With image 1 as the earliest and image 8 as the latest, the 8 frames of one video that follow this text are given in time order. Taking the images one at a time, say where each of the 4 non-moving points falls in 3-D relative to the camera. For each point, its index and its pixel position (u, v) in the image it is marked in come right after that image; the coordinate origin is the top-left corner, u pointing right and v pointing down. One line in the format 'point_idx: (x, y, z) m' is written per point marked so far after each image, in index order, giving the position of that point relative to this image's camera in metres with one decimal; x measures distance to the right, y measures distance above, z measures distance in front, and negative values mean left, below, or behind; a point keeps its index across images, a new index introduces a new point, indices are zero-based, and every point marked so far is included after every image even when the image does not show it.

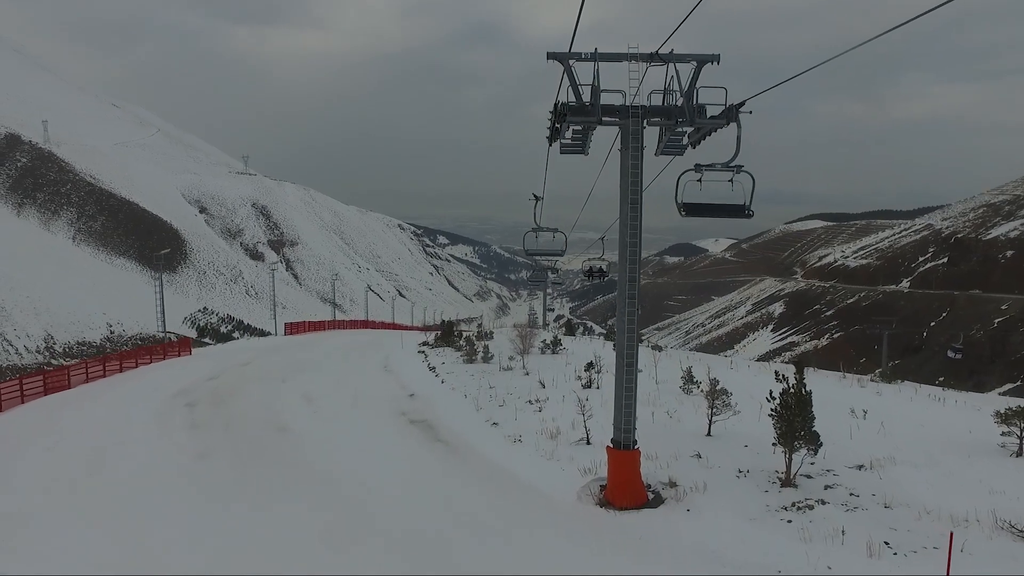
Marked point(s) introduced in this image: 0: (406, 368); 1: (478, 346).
0: (-2.8, -2.1, +17.0) m
1: (-1.0, -1.7, +18.9) m
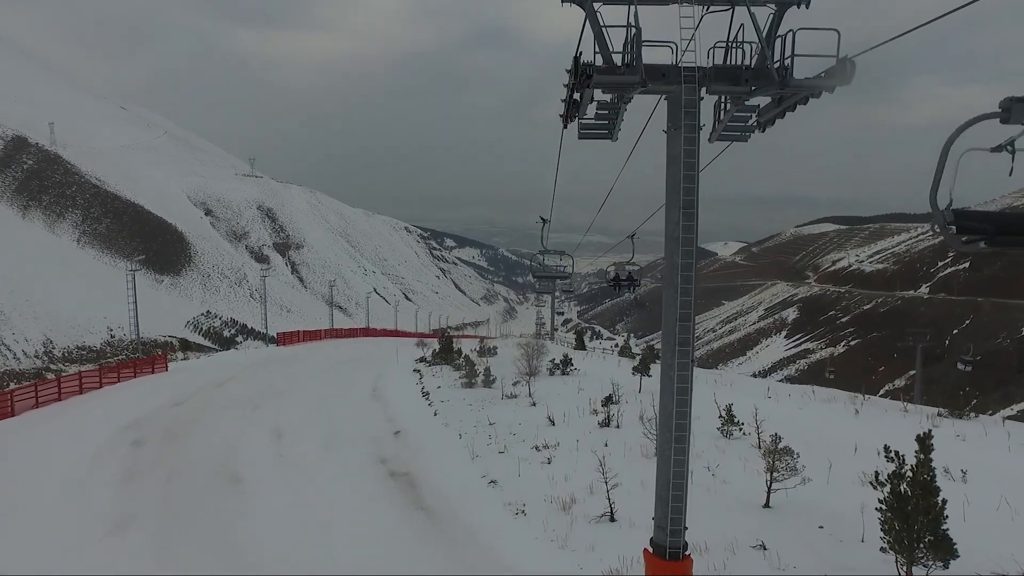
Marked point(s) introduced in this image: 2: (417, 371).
0: (-2.7, -2.4, +15.0) m
1: (-0.9, -2.0, +16.9) m
2: (-2.6, -2.3, +18.2) m
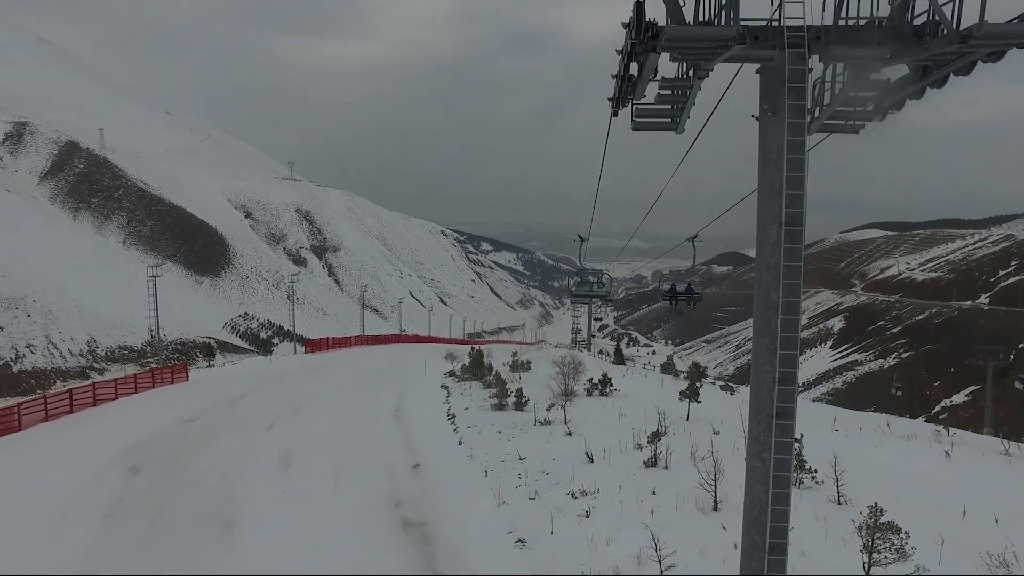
0: (-2.0, -2.7, +13.9) m
1: (-0.1, -2.3, +15.7) m
2: (-1.7, -2.6, +17.1) m
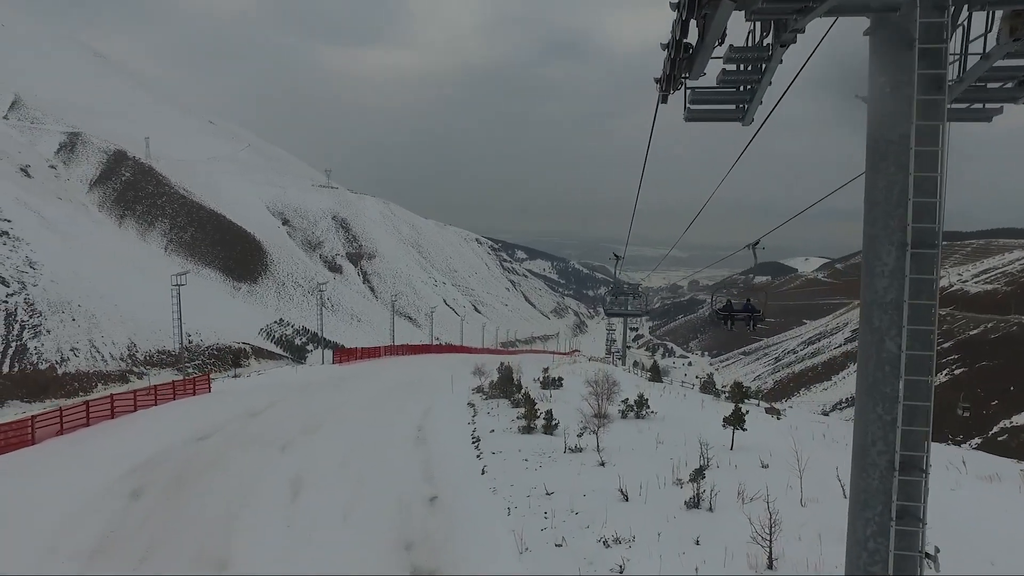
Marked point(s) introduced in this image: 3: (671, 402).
0: (-1.4, -2.9, +13.1) m
1: (+0.6, -2.6, +14.8) m
2: (-1.0, -2.9, +16.2) m
3: (+3.8, -2.7, +15.8) m
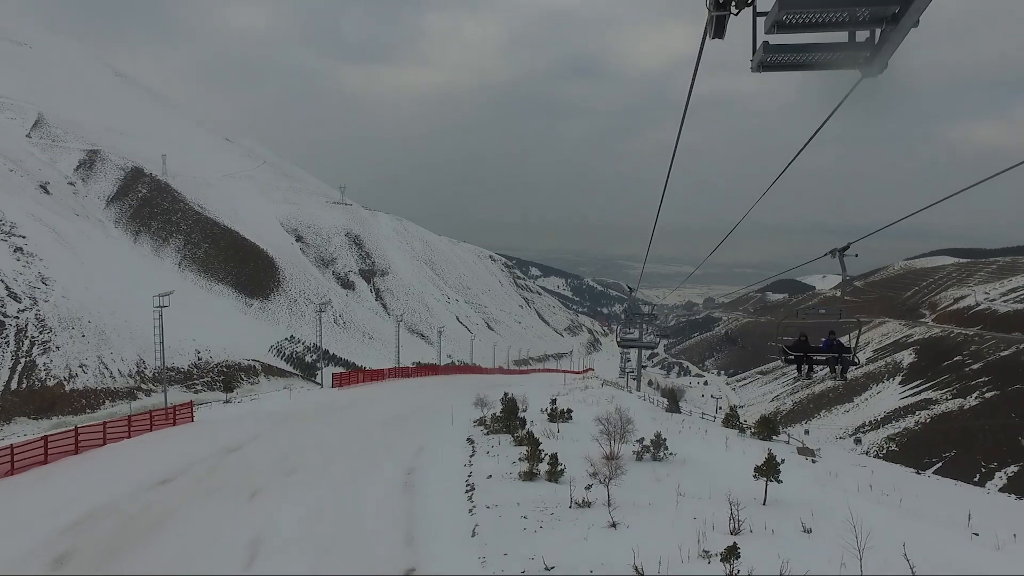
0: (-1.4, -3.4, +11.6) m
1: (+0.6, -3.1, +13.3) m
2: (-0.9, -3.4, +14.8) m
3: (+3.9, -3.3, +14.2) m
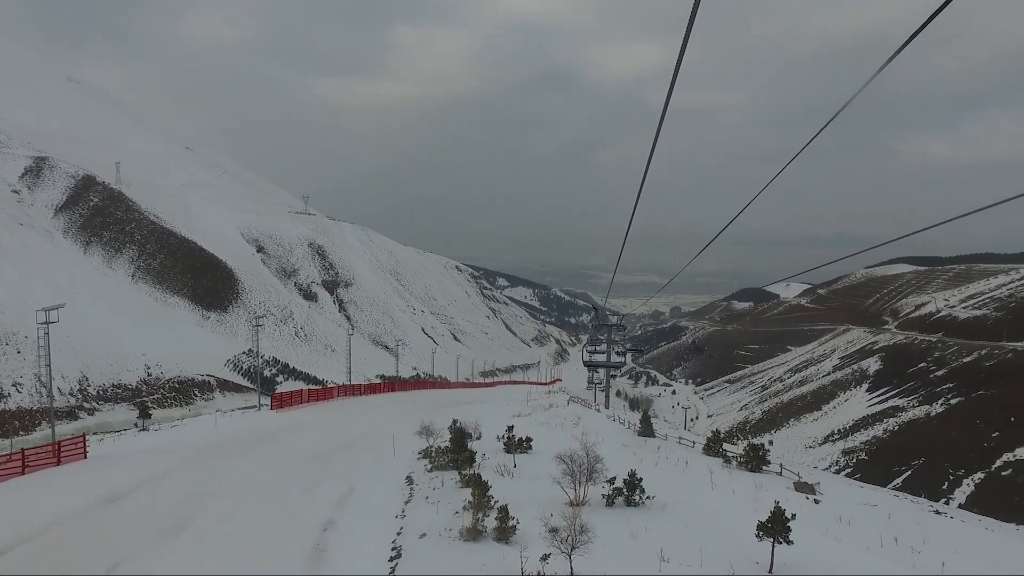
0: (-2.2, -3.5, +9.3) m
1: (-0.3, -3.3, +11.0) m
2: (-1.9, -3.6, +12.4) m
3: (+2.9, -3.4, +12.1) m
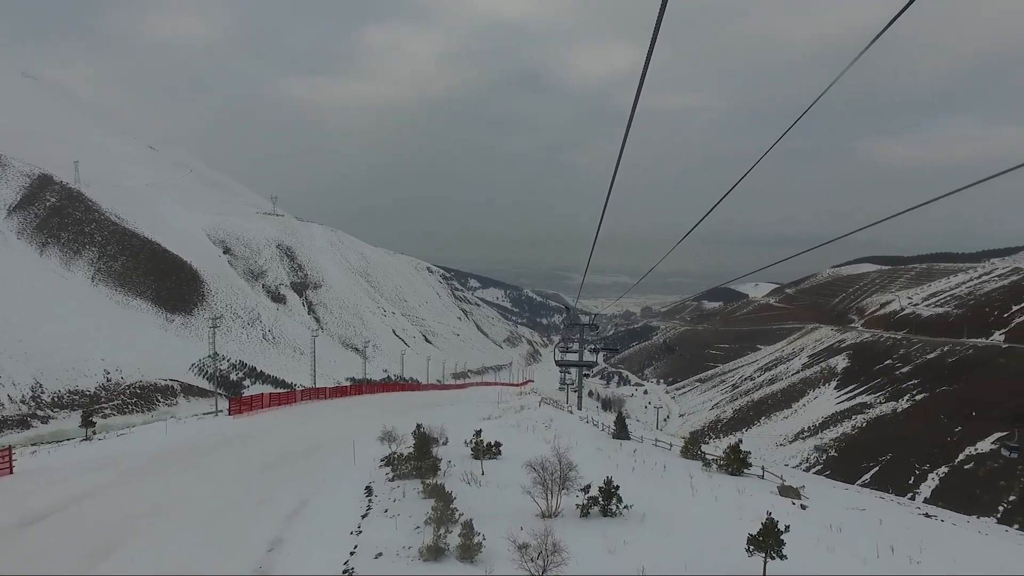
0: (-2.6, -3.4, +8.3) m
1: (-0.8, -3.2, +10.1) m
2: (-2.5, -3.5, +11.4) m
3: (+2.3, -3.3, +11.4) m
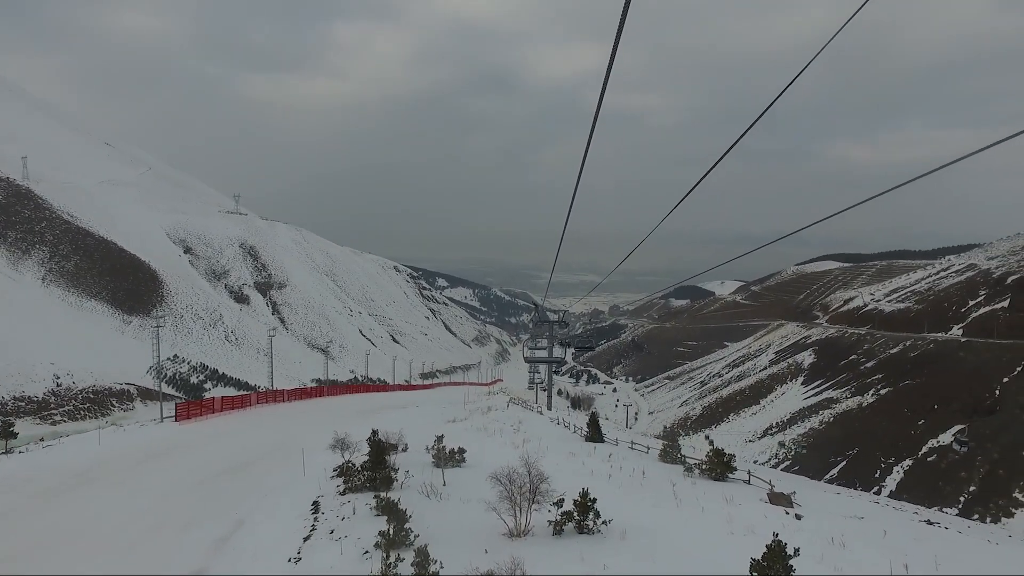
0: (-3.0, -3.3, +7.0) m
1: (-1.3, -3.0, +8.9) m
2: (-3.0, -3.4, +10.2) m
3: (+1.8, -3.2, +10.3) m
